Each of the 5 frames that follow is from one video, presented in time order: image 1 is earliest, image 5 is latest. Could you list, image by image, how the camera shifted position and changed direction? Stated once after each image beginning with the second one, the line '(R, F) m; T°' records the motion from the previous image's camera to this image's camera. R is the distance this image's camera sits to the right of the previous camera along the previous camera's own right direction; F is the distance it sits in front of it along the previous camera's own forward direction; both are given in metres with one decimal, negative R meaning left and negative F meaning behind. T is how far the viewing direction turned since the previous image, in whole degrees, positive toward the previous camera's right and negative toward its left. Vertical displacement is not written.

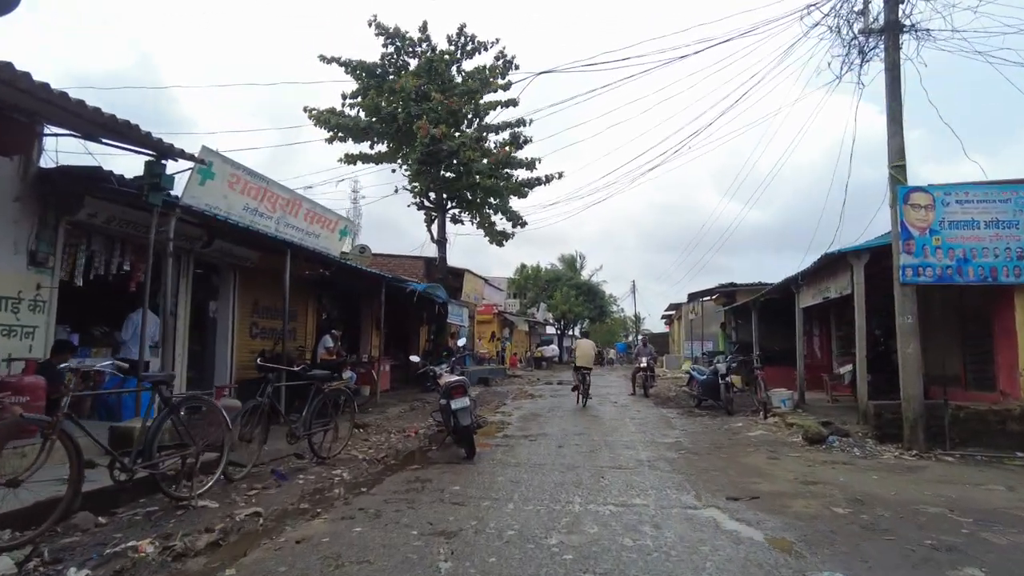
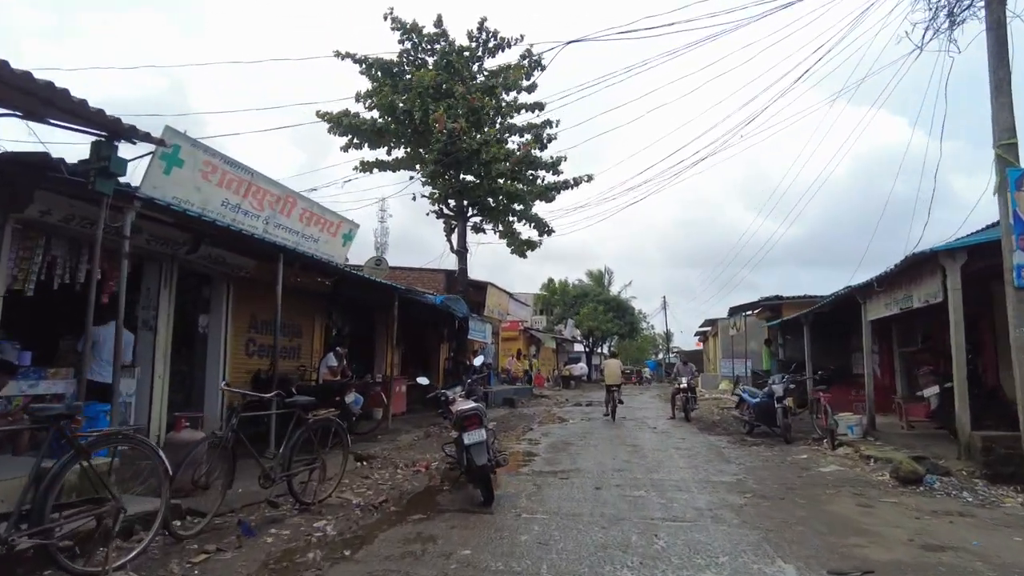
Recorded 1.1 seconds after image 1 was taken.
(0.0, +1.4) m; -2°
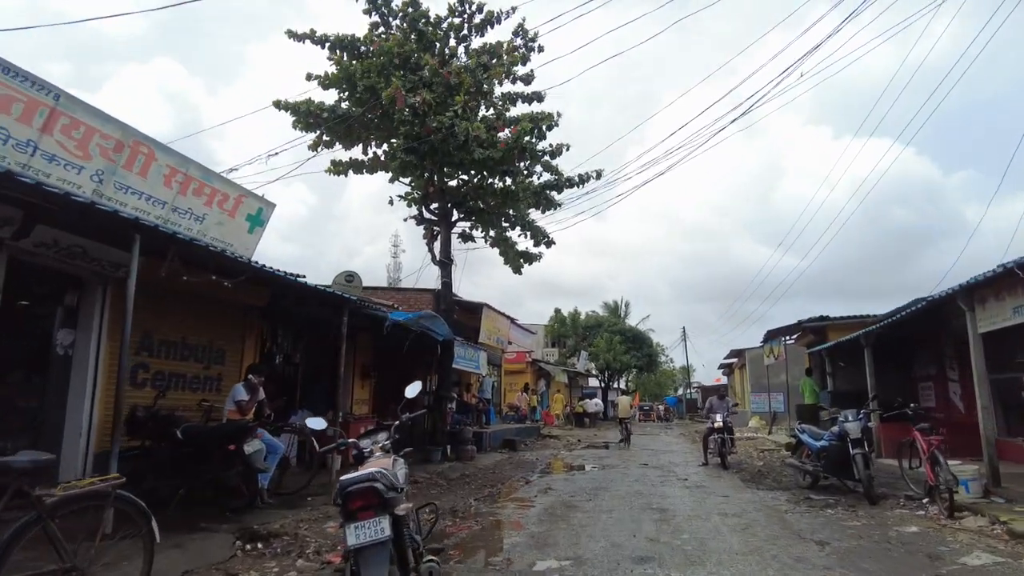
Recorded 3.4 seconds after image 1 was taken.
(+0.5, +3.0) m; -1°
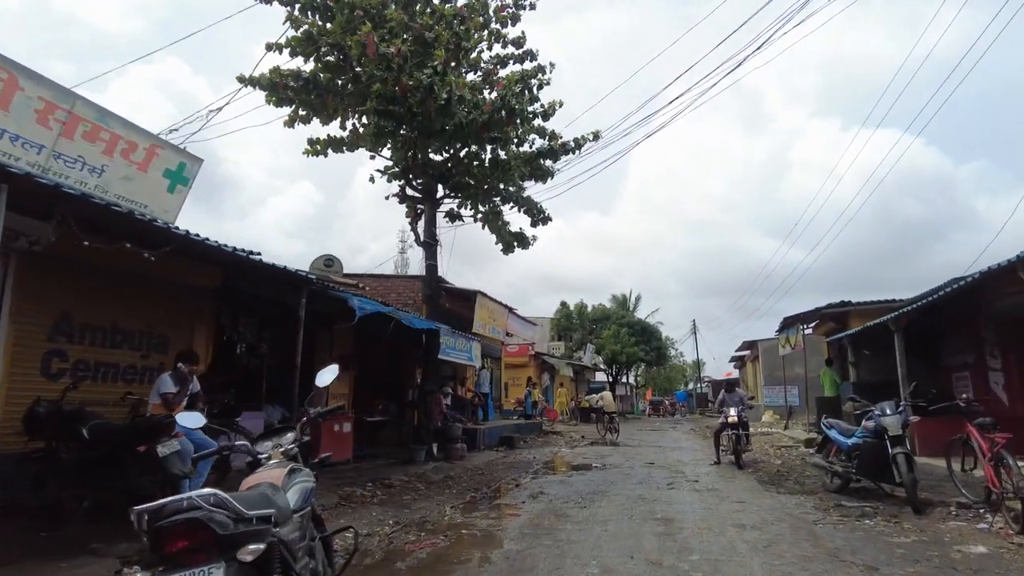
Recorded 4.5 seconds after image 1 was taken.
(+0.3, +1.3) m; -1°
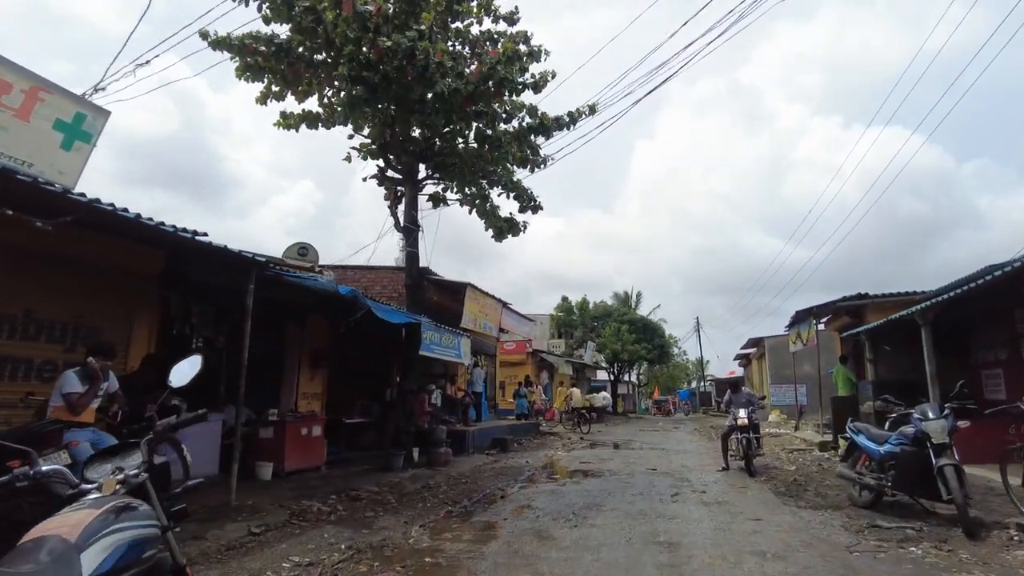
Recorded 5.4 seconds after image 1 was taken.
(+0.2, +1.1) m; 0°
